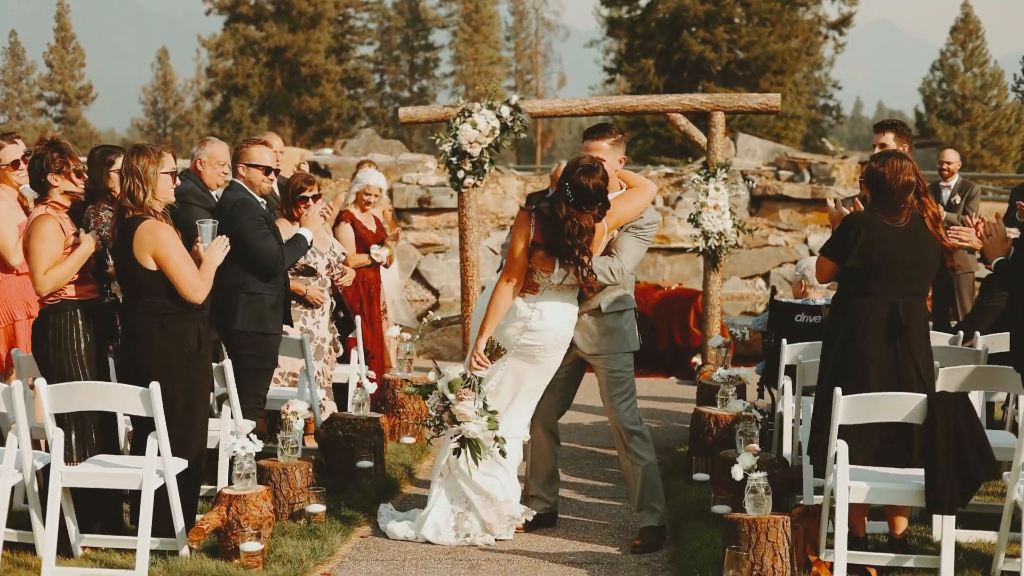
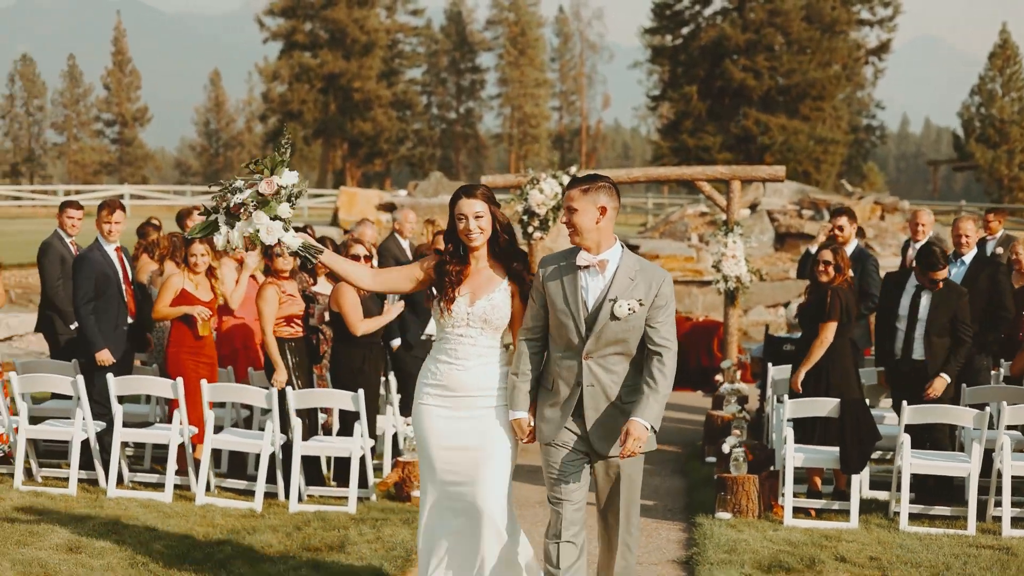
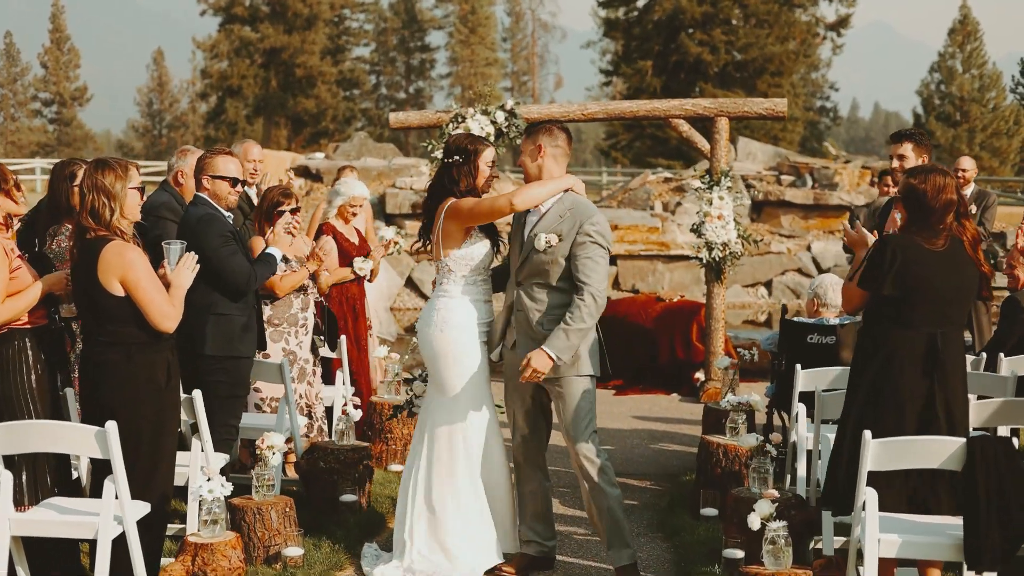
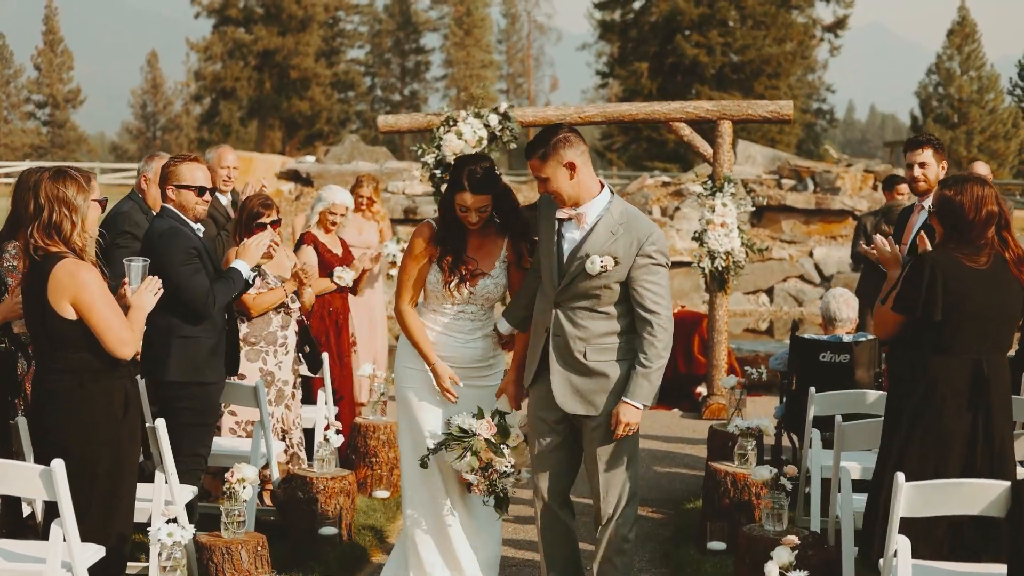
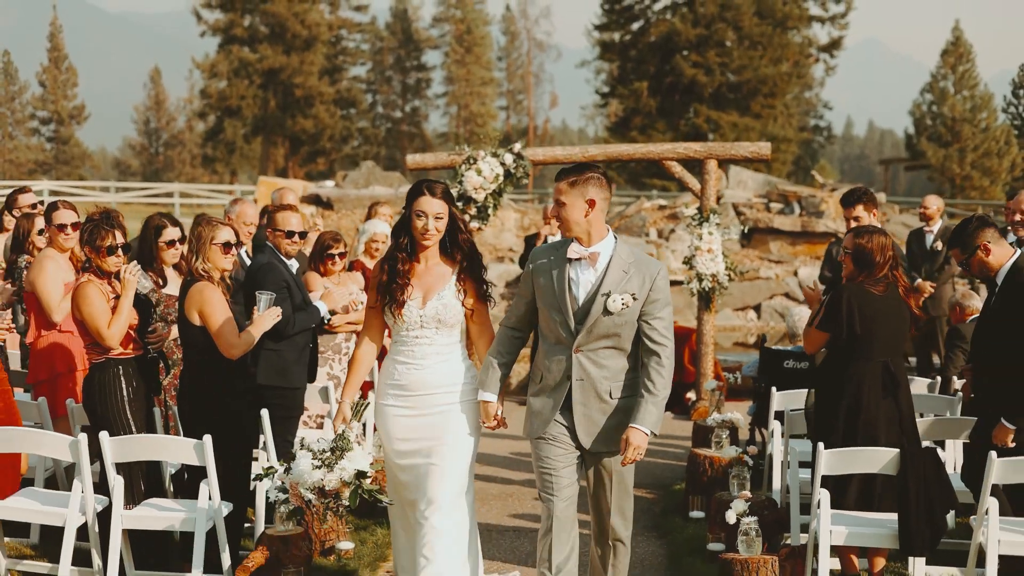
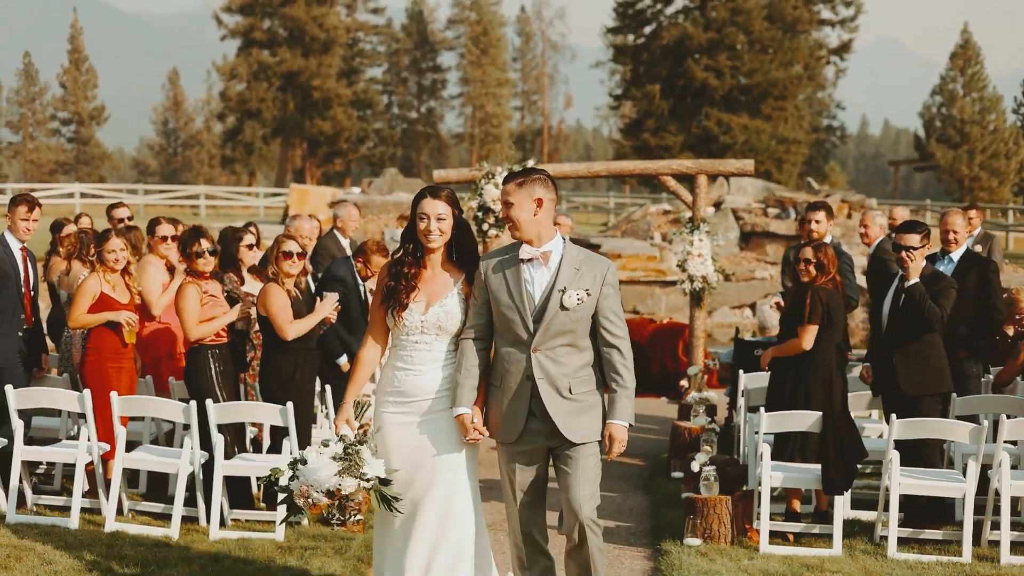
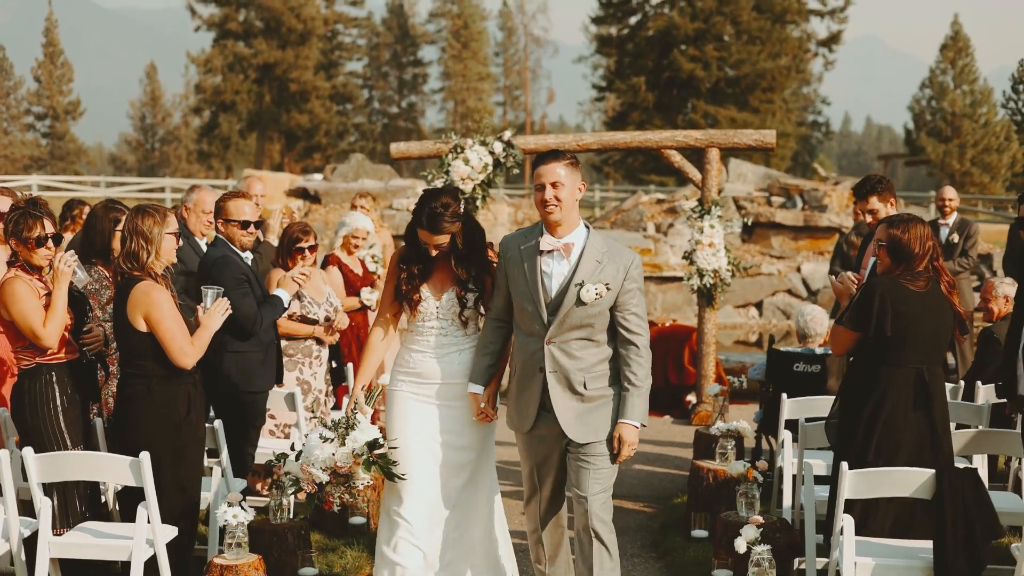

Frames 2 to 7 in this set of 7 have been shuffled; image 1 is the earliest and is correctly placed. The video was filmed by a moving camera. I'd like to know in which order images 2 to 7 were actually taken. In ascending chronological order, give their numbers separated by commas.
3, 4, 7, 5, 6, 2
